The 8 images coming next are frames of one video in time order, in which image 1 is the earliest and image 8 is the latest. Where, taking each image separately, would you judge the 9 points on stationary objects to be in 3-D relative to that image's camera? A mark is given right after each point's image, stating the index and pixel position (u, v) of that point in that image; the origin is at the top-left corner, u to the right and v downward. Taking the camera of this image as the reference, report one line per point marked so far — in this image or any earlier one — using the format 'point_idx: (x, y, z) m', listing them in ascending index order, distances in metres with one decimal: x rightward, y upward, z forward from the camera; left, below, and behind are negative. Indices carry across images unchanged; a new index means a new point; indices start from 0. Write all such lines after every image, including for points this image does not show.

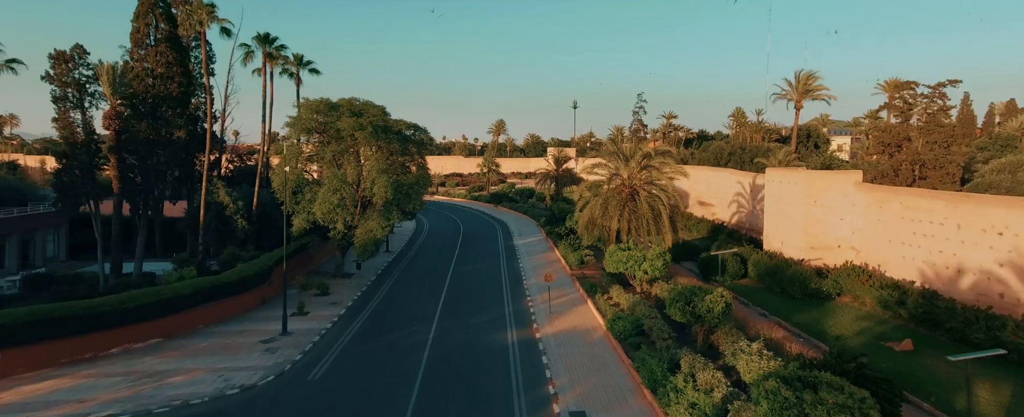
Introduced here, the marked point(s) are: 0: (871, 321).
0: (+11.9, -3.7, +17.0) m
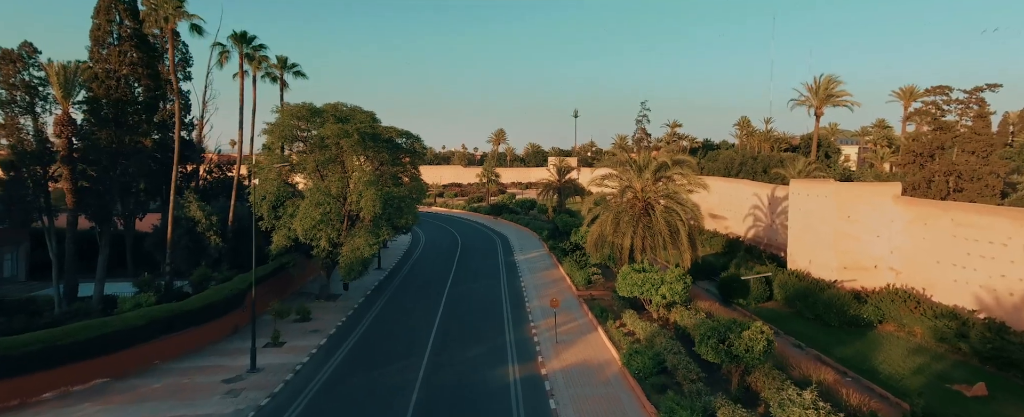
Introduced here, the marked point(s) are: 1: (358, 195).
0: (+11.9, -4.2, +14.8) m
1: (-6.0, +0.5, +20.0) m
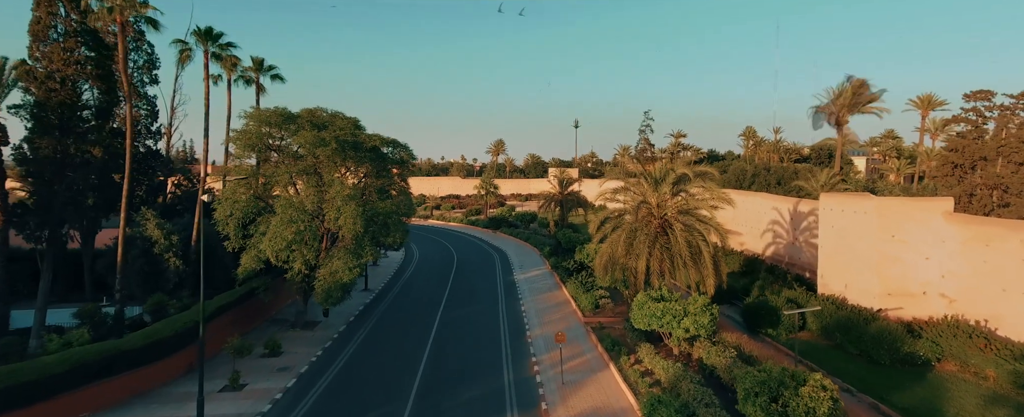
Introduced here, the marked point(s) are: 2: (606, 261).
0: (+11.9, -4.8, +12.3) m
1: (-6.1, -0.1, +17.6) m
2: (+3.4, -1.9, +18.4) m
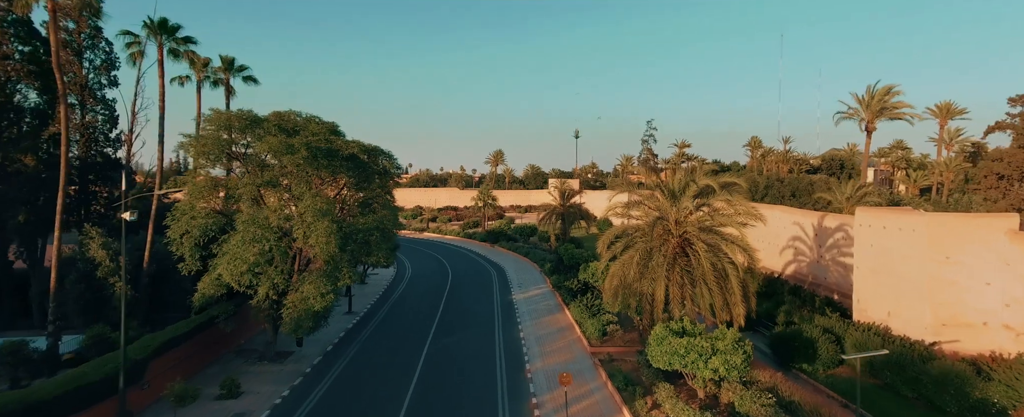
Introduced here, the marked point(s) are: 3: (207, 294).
0: (+11.8, -5.2, +9.9) m
1: (-6.2, -0.6, +15.3) m
2: (+3.3, -2.4, +16.0) m
3: (-9.2, -2.6, +15.4) m
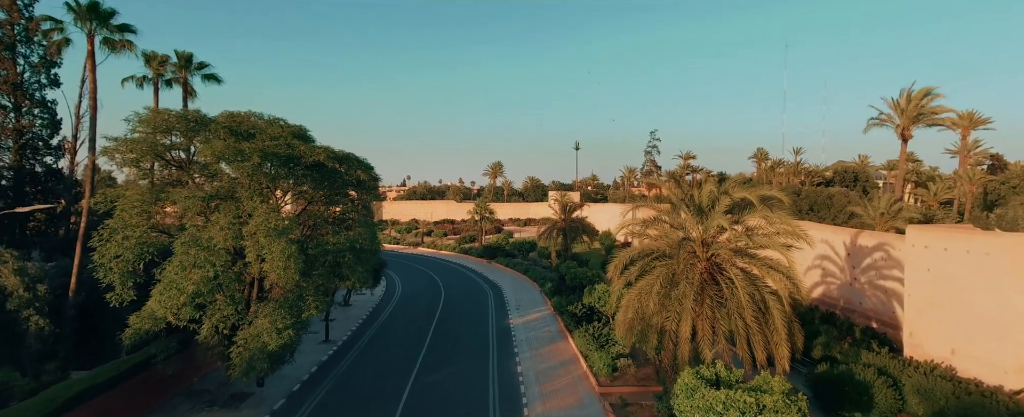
0: (+11.7, -5.5, +7.3) m
1: (-6.3, -1.1, +12.7) m
2: (+3.2, -2.9, +13.4) m
3: (-9.3, -3.0, +12.8) m
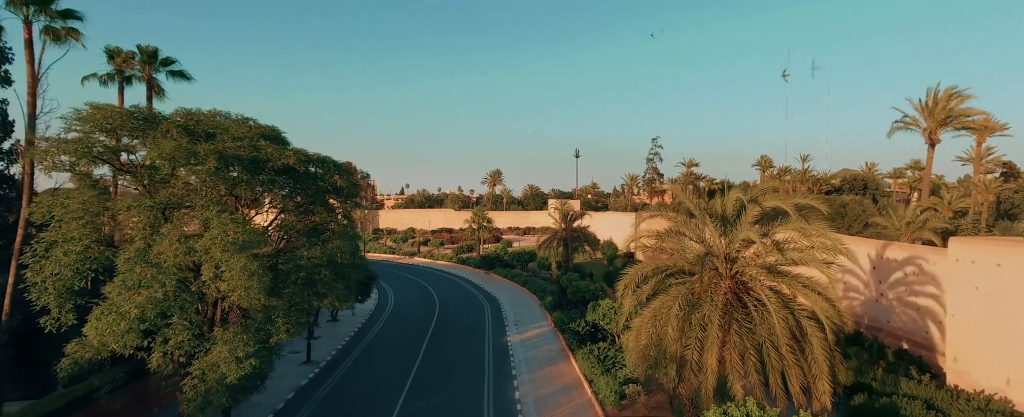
0: (+11.6, -5.7, +5.5) m
1: (-6.4, -1.3, +11.0) m
2: (+3.1, -3.2, +11.7) m
3: (-9.4, -3.3, +11.1) m
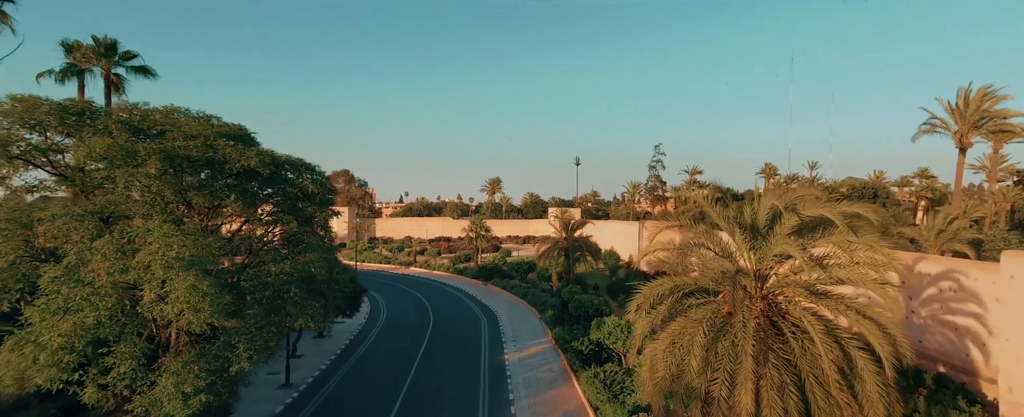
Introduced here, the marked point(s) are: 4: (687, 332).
0: (+11.5, -5.8, +3.8) m
1: (-6.4, -1.5, +9.4) m
2: (+3.0, -3.4, +10.0) m
3: (-9.5, -3.4, +9.4) m
4: (+3.3, -2.4, +9.7) m
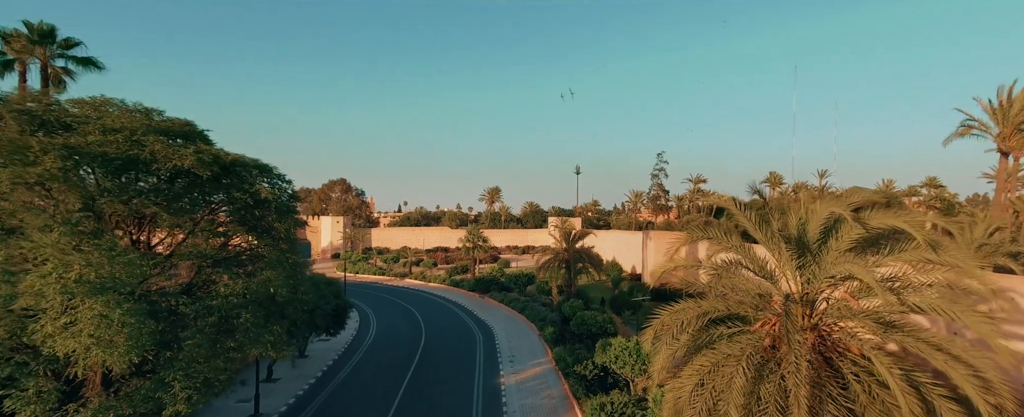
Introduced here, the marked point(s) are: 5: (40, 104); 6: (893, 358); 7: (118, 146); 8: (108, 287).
0: (+11.4, -5.8, +1.9) m
1: (-6.6, -1.6, +7.5) m
2: (+2.9, -3.5, +8.1) m
3: (-9.6, -3.6, +7.5) m
4: (+3.2, -2.5, +7.8) m
5: (-7.7, +1.8, +8.6) m
6: (+5.5, -2.1, +7.3) m
7: (-6.3, +1.0, +8.4) m
8: (-6.0, -1.2, +7.7) m
